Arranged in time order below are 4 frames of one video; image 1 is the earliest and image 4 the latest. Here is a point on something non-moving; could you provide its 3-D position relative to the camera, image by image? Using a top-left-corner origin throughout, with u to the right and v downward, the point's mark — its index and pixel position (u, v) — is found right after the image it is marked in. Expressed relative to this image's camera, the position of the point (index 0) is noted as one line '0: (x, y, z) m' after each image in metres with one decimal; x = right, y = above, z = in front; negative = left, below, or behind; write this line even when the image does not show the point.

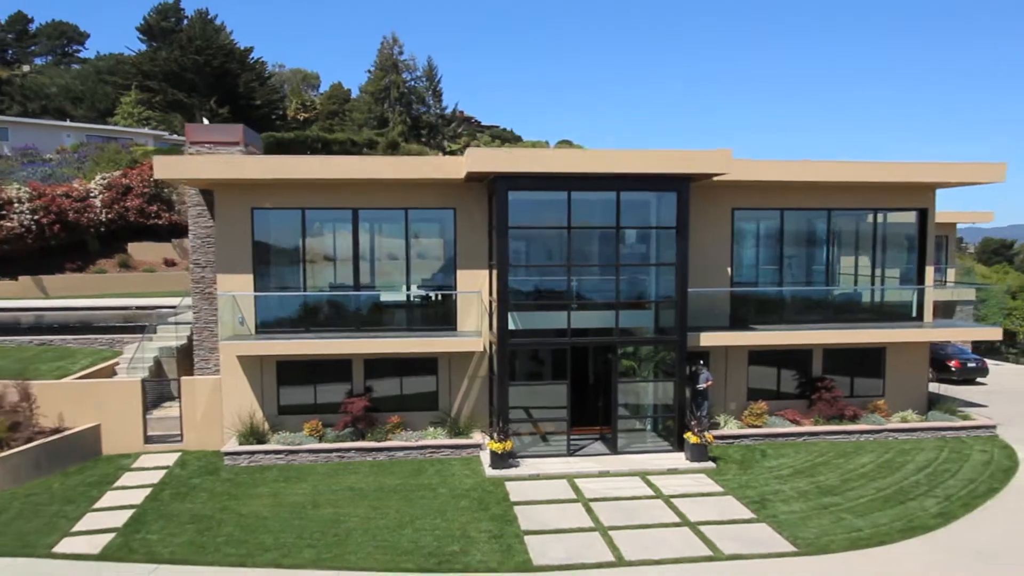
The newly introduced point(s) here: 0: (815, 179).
0: (+6.4, +2.2, +11.1) m
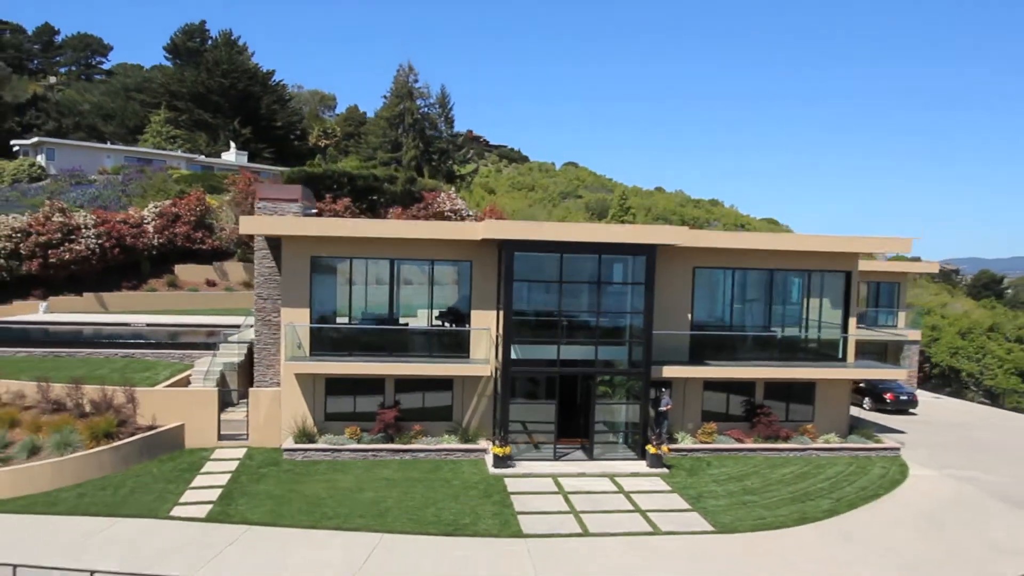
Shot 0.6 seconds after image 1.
0: (+6.5, +1.1, +13.9) m
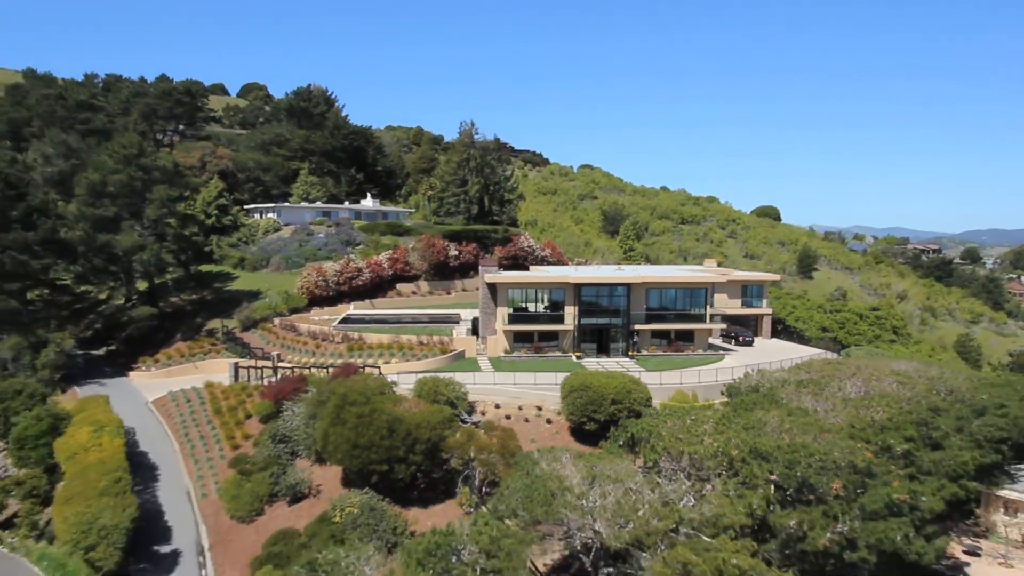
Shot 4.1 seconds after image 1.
0: (+11.3, +0.5, +37.1) m
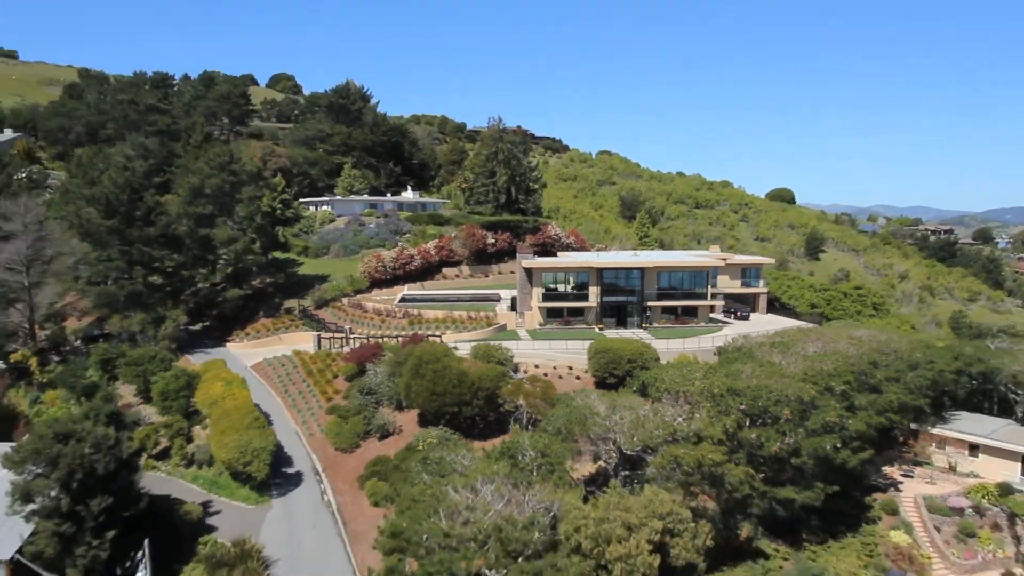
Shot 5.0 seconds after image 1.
0: (+14.1, +2.0, +44.2) m
